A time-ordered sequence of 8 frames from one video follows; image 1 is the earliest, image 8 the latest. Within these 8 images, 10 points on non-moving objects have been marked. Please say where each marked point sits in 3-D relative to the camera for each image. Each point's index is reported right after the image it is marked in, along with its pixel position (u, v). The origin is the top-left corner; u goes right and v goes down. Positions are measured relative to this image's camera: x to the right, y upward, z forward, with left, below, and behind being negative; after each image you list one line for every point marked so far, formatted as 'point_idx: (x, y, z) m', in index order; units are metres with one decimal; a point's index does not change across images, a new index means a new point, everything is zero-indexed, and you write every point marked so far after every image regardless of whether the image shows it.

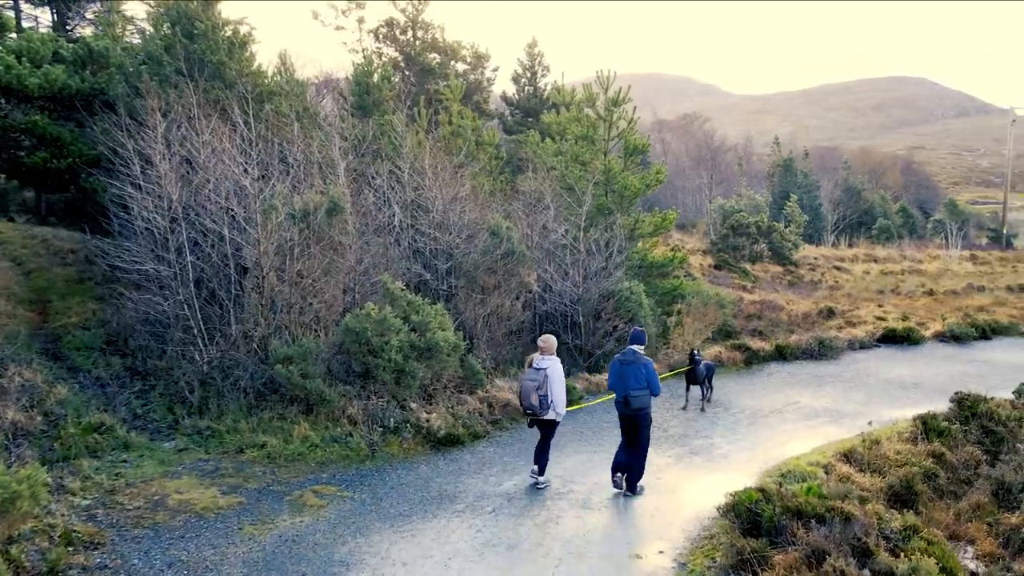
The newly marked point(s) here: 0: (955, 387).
0: (+6.2, -1.4, +12.3) m
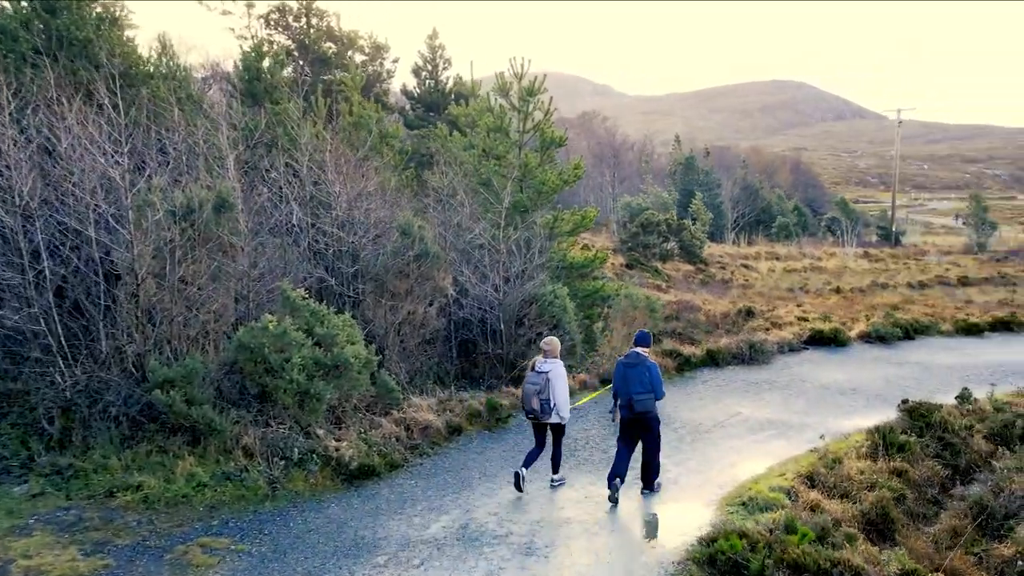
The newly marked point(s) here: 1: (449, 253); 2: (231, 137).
0: (+5.1, -1.4, +11.8) m
1: (-0.9, +0.5, +12.6) m
2: (-4.0, +2.1, +12.6) m
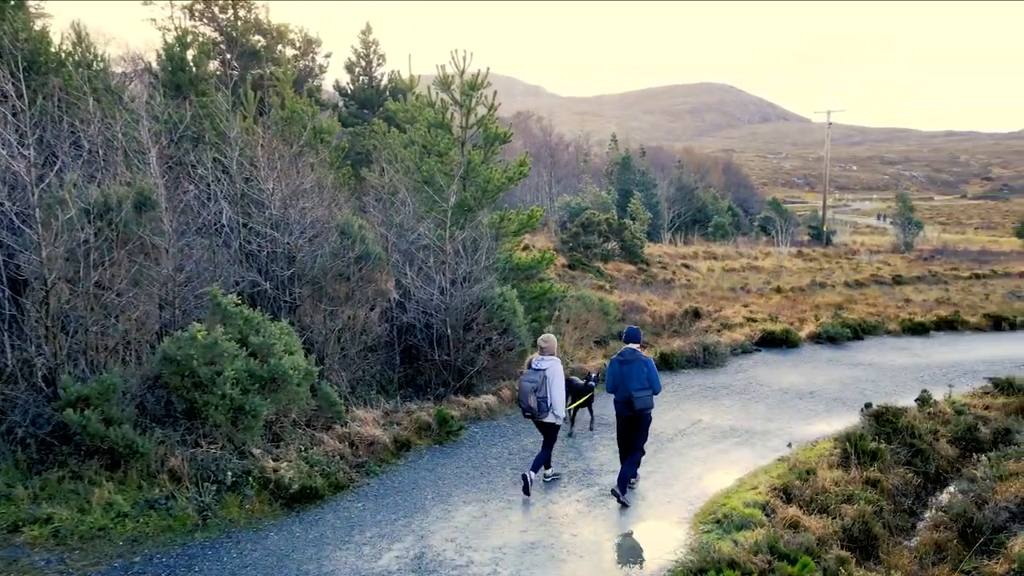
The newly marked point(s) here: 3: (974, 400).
0: (+4.4, -1.4, +11.5) m
1: (-1.6, +0.4, +11.9) m
2: (-4.7, +2.1, +11.6) m
3: (+5.7, -1.4, +11.0) m
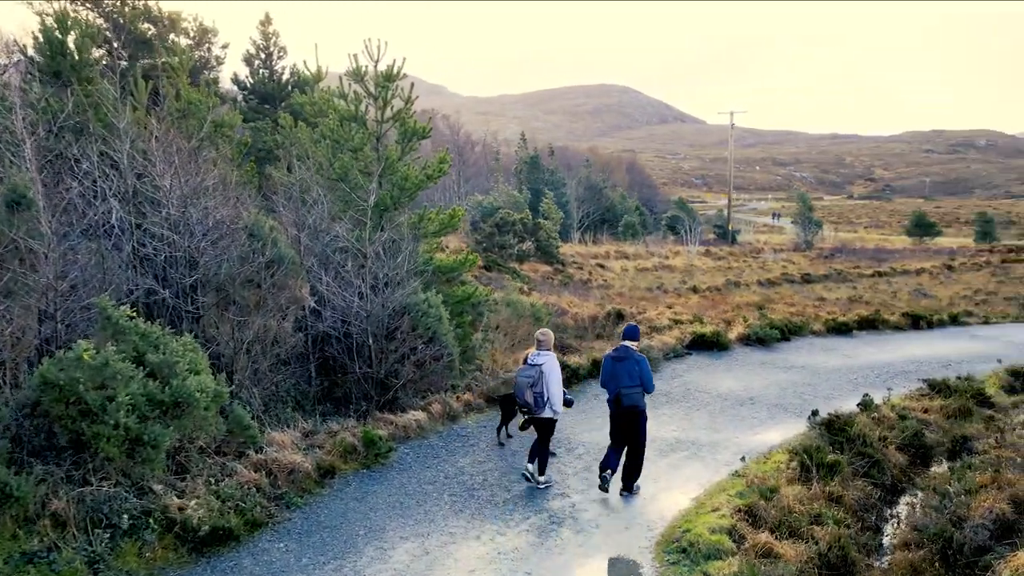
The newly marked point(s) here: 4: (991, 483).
0: (+3.5, -1.4, +11.2) m
1: (-2.5, +0.4, +10.8) m
2: (-5.6, +2.0, +10.3) m
3: (+4.9, -1.4, +10.8) m
4: (+3.8, -1.6, +7.1) m
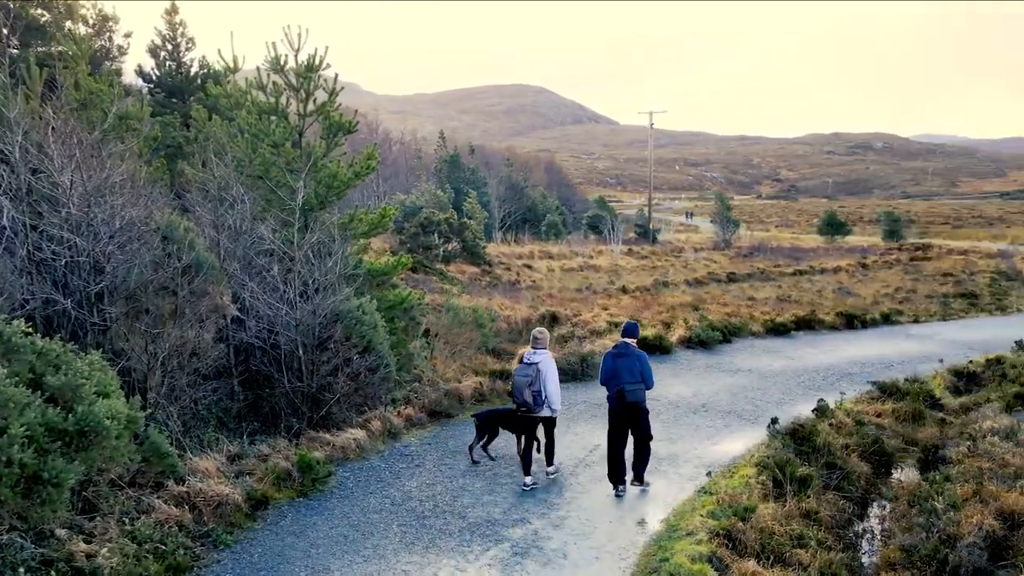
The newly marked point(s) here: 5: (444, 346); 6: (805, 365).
0: (+2.8, -1.4, +10.8) m
1: (-3.2, +0.3, +9.9) m
2: (-6.2, +1.9, +9.0) m
3: (+4.2, -1.4, +10.5) m
4: (+3.5, -1.6, +6.7) m
5: (-1.0, -0.8, +12.2) m
6: (+4.3, -1.1, +13.0) m
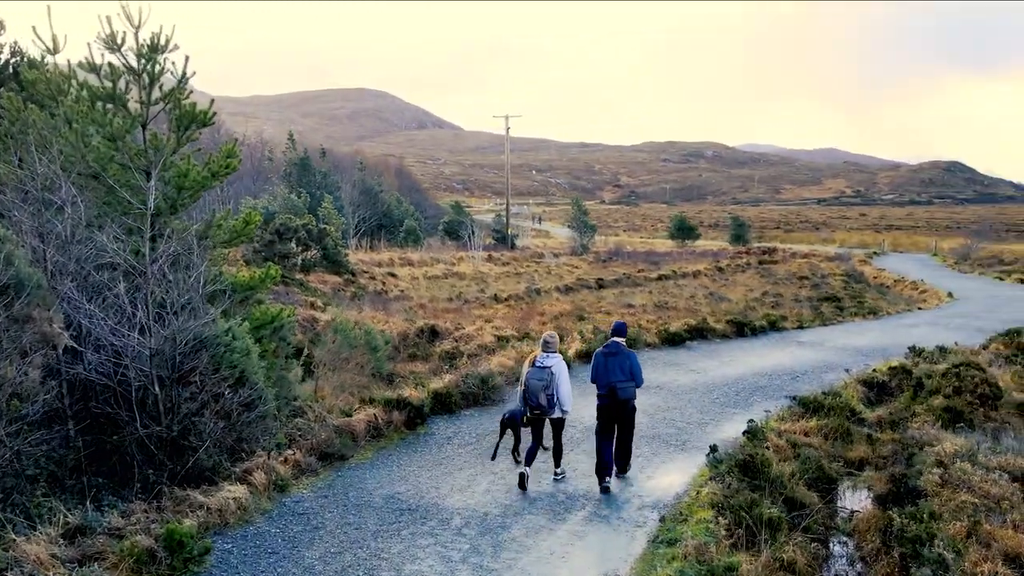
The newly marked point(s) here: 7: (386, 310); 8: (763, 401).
0: (+1.7, -1.6, +9.9) m
1: (-4.1, +0.1, +8.0) m
2: (-6.9, +1.6, +6.6) m
3: (+3.1, -1.5, +9.9) m
4: (+3.1, -1.7, +6.0) m
5: (-2.3, -1.0, +10.6) m
6: (+2.8, -1.3, +12.3) m
7: (-2.7, -0.5, +19.1) m
8: (+3.1, -1.4, +11.0) m
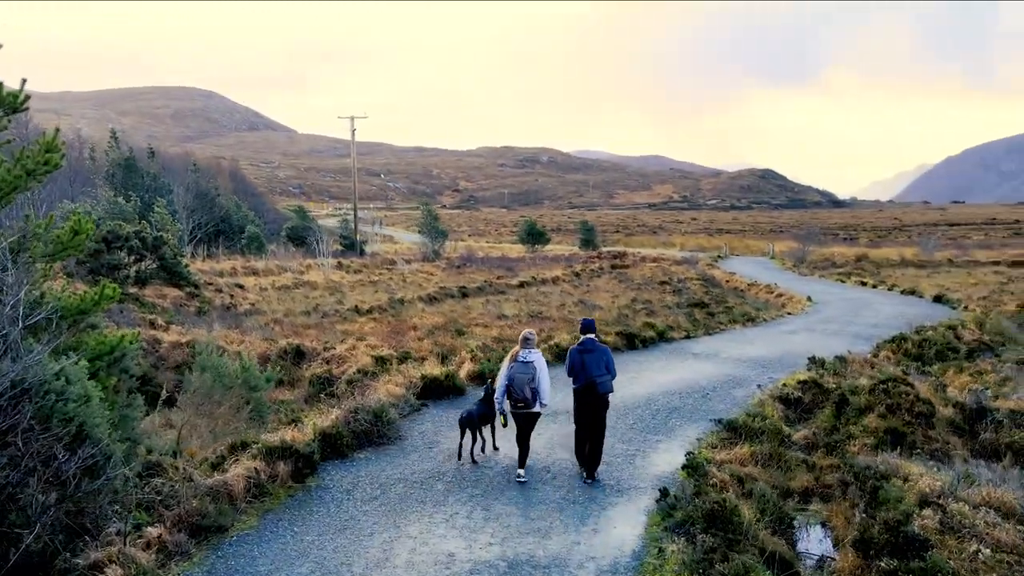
0: (+0.8, -1.7, +8.7) m
1: (-4.6, -0.2, +5.8) m
2: (-7.2, +1.4, +4.0) m
3: (+2.2, -1.7, +9.0) m
4: (+2.8, -1.8, +5.2) m
5: (-3.3, -1.2, +8.8) m
6: (+1.4, -1.4, +11.3) m
7: (-5.3, -0.7, +17.0) m
8: (+2.0, -1.6, +10.1) m
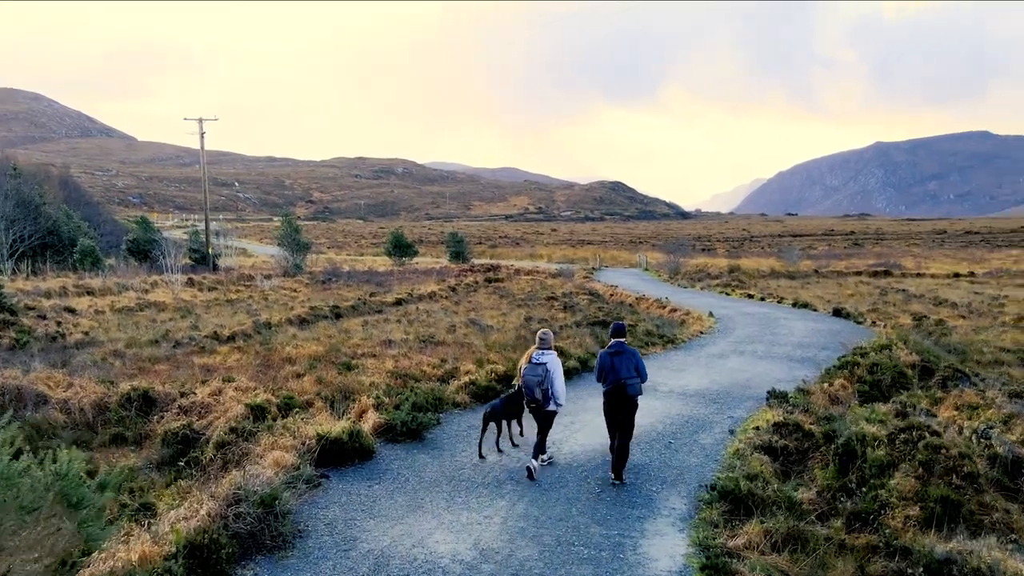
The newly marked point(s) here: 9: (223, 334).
0: (+0.5, -2.0, +6.4) m
1: (-4.4, -0.4, +2.7) m
2: (-6.7, +1.1, +0.5) m
3: (+1.8, -1.9, +6.9) m
4: (+3.0, -2.0, +3.2) m
5: (-3.6, -1.5, +5.8) m
6: (+0.6, -1.7, +9.0) m
7: (-6.9, -1.2, +13.6) m
8: (+1.4, -1.8, +7.9) m
9: (-6.1, -1.0, +18.5) m
